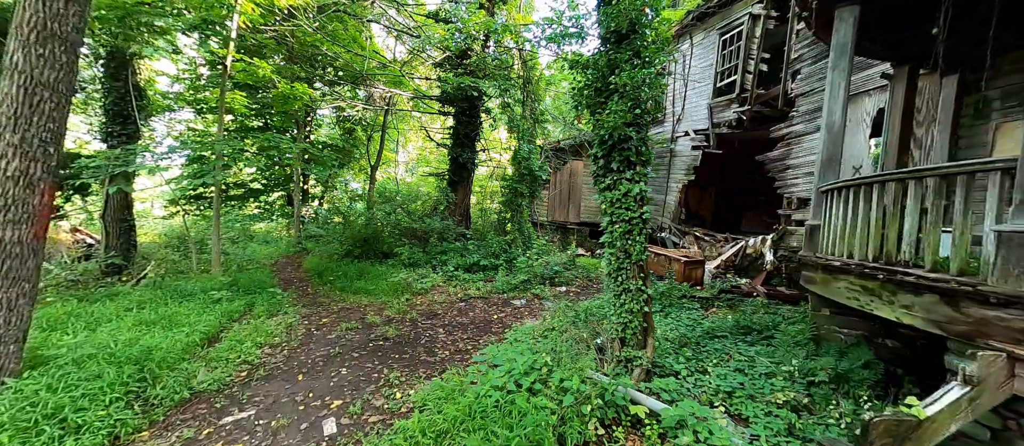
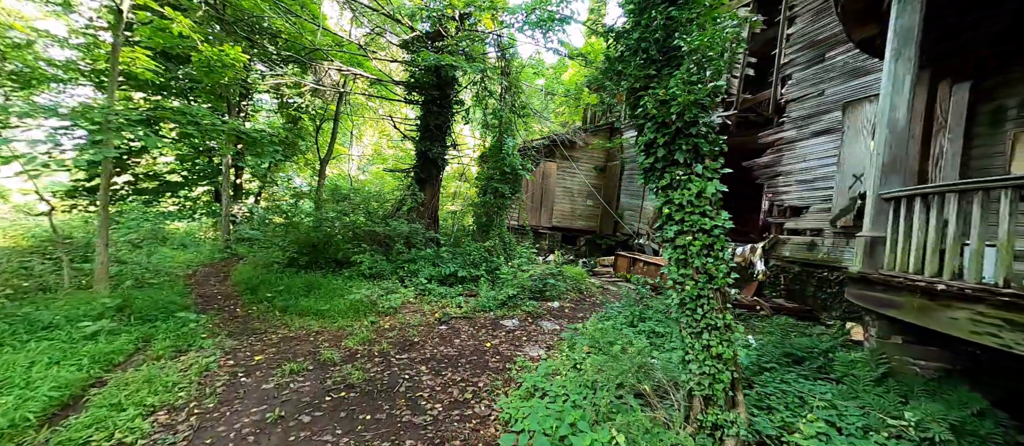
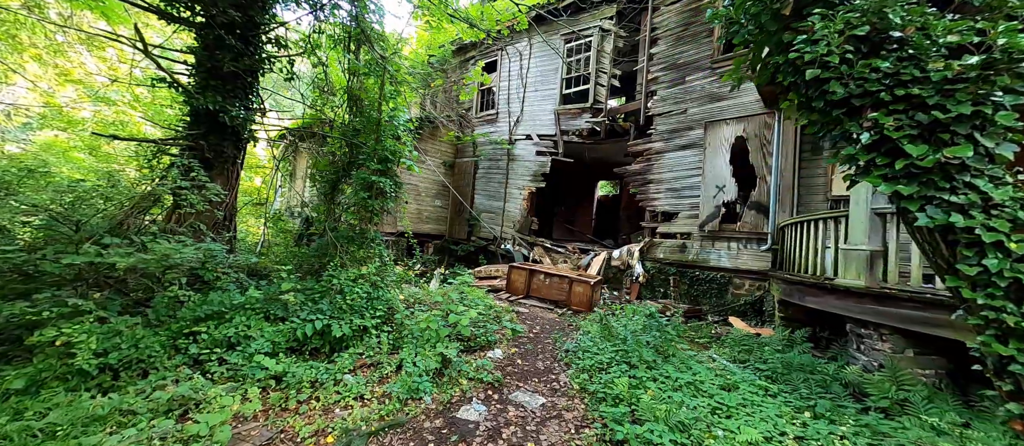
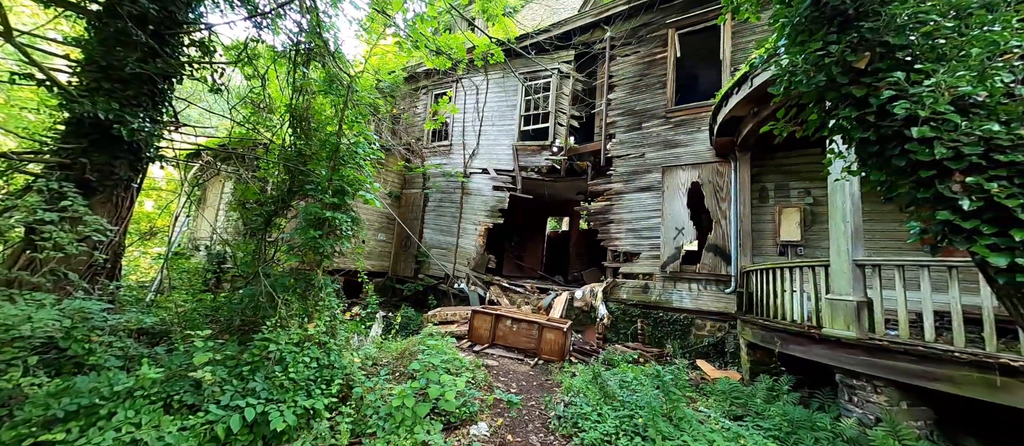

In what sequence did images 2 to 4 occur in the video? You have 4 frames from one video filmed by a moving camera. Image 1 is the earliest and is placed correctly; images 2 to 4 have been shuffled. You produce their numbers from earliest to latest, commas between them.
2, 3, 4
